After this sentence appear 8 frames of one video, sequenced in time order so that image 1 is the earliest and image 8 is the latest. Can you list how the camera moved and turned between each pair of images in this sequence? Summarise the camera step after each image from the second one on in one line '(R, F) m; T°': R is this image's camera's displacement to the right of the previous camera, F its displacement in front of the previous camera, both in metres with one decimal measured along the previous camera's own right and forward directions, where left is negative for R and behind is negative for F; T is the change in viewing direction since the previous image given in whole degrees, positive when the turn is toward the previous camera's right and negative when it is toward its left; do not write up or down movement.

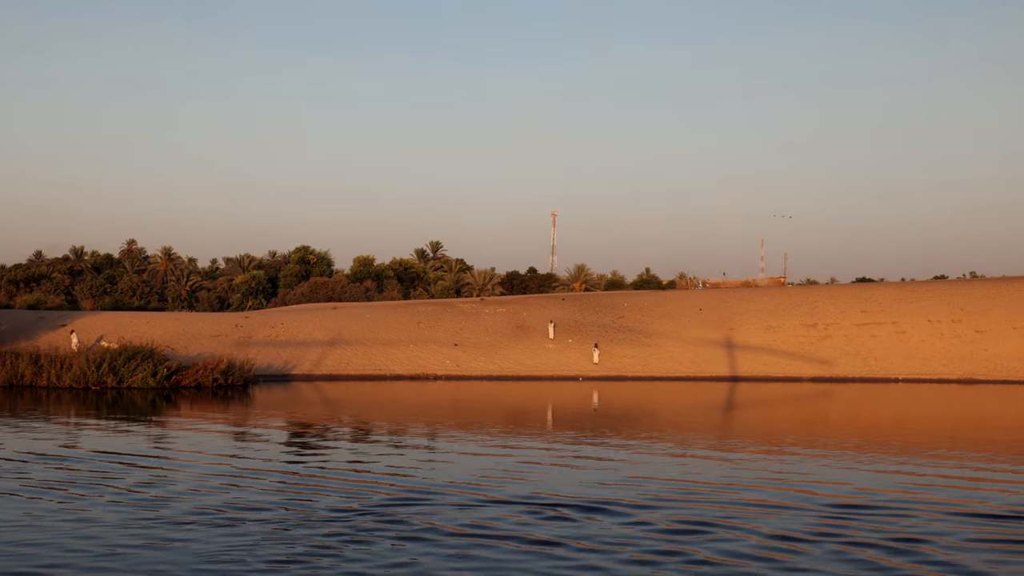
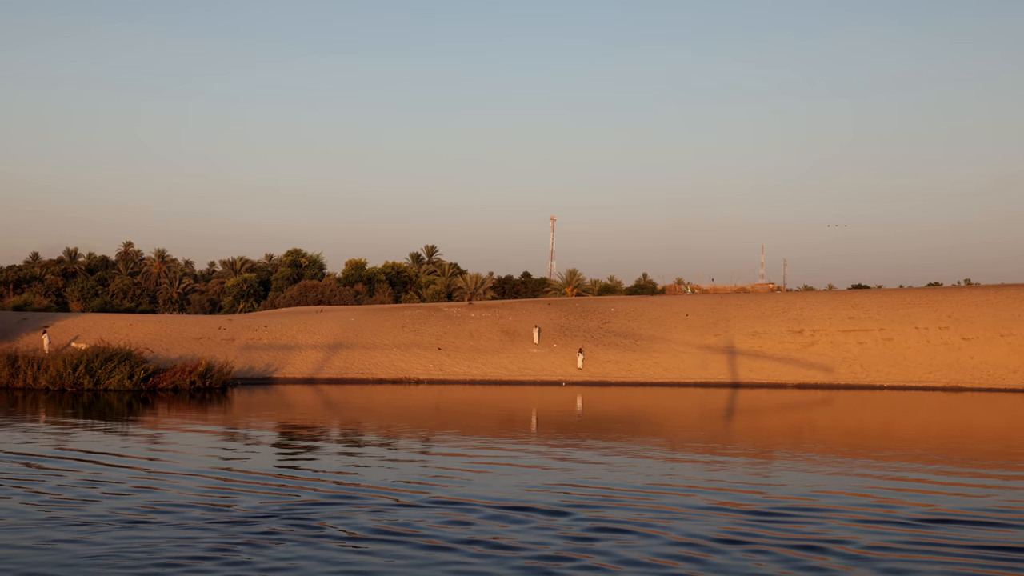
(+0.5, 0.0) m; 0°
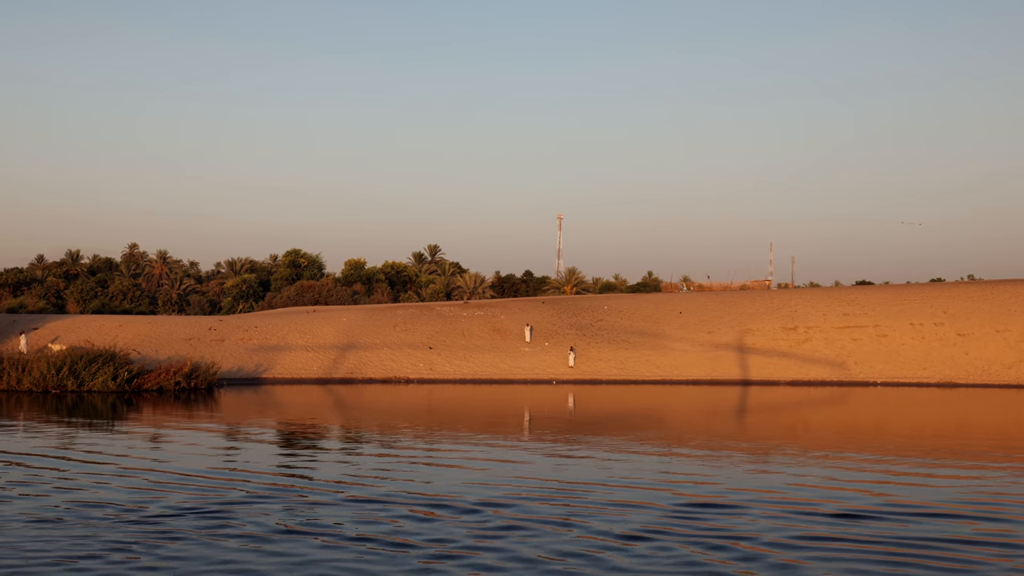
(+0.5, +0.1) m; -1°
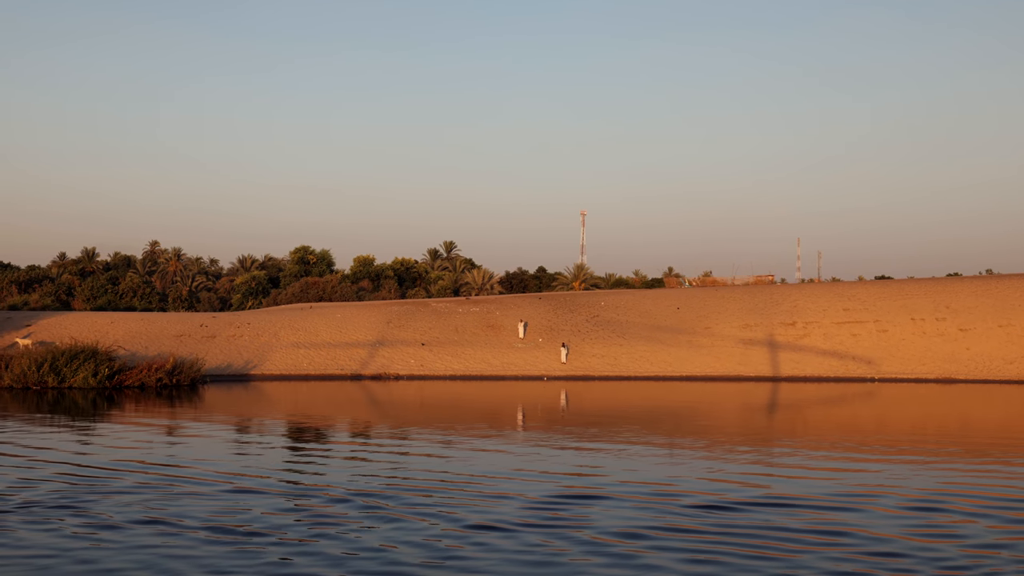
(+1.0, +0.2) m; -2°
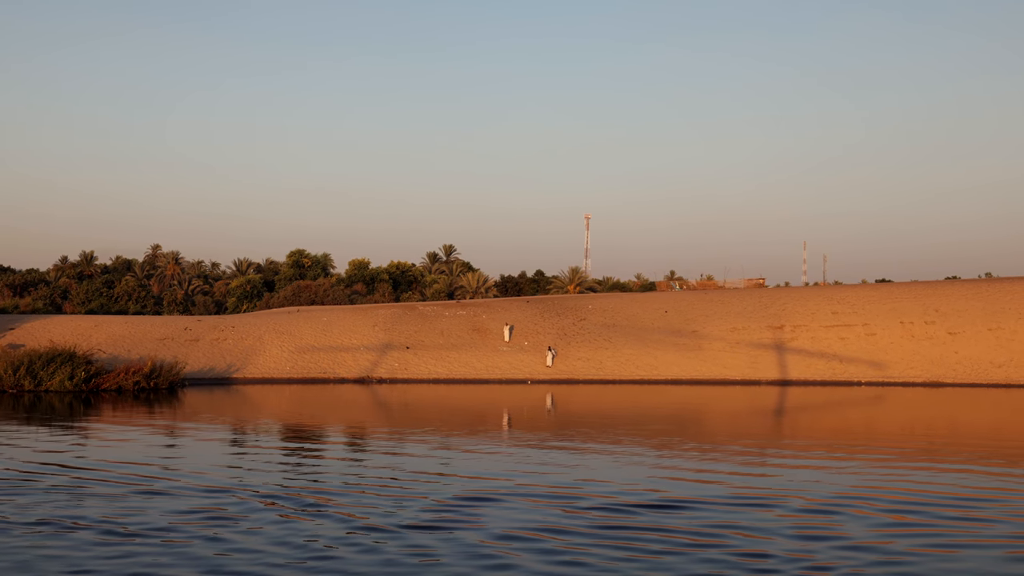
(+0.6, +0.1) m; 0°
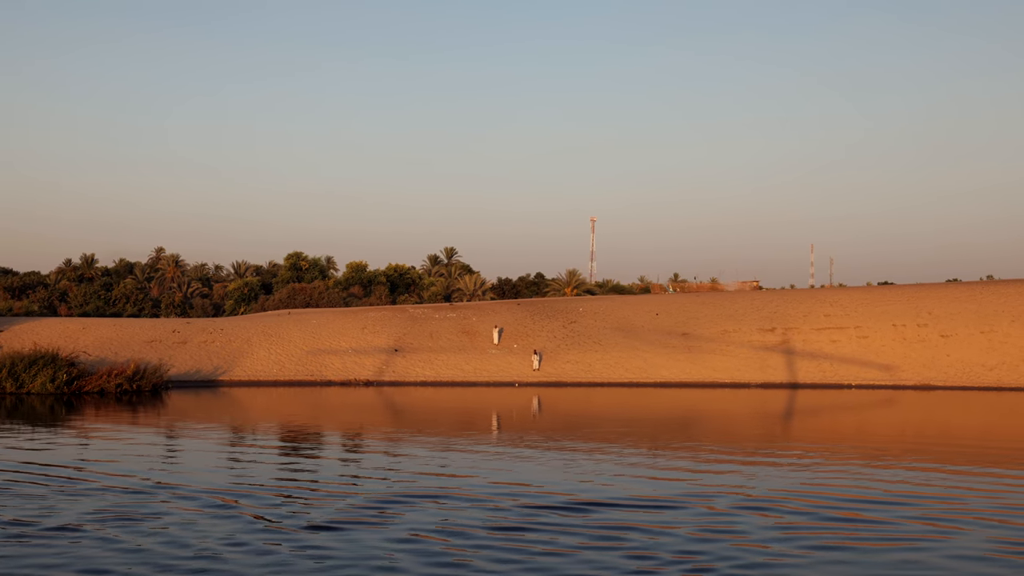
(+0.5, 0.0) m; 0°
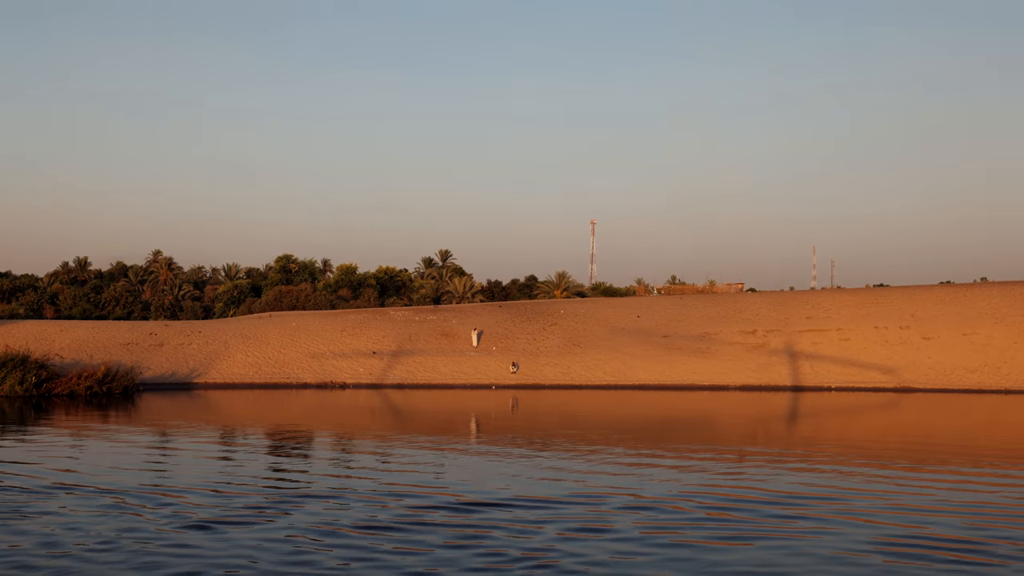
(+0.7, +0.1) m; 0°
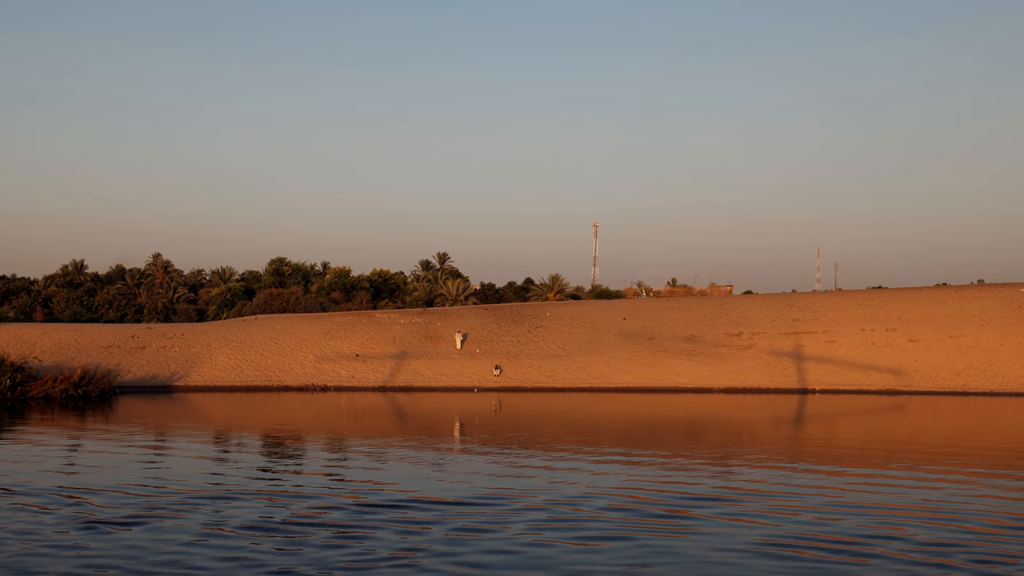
(+0.6, +0.1) m; 0°
